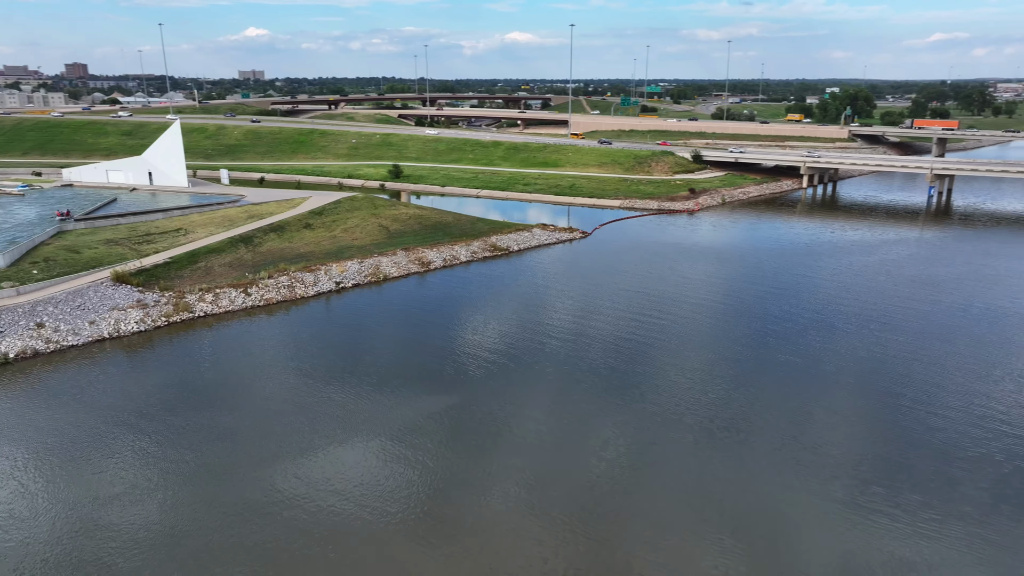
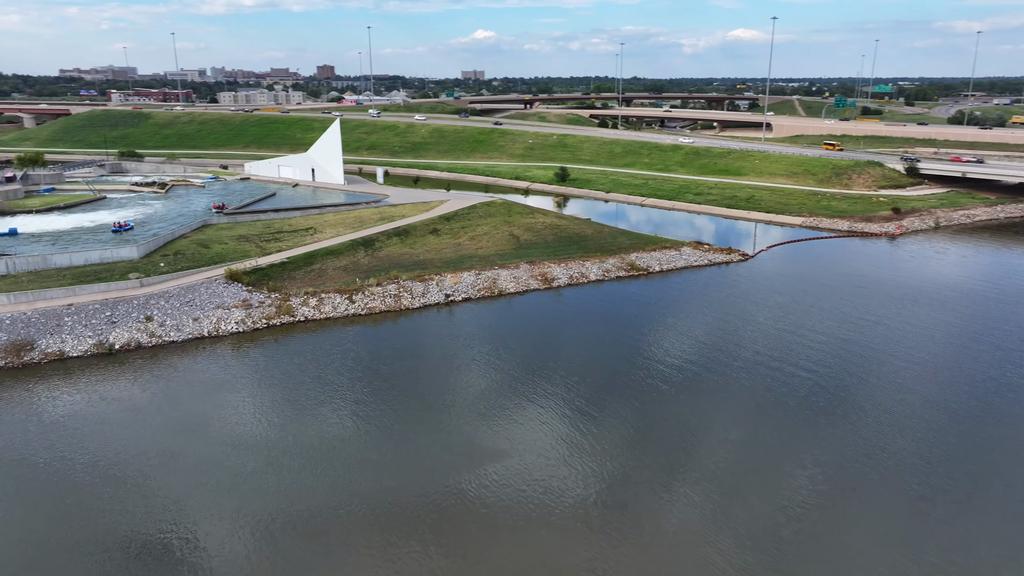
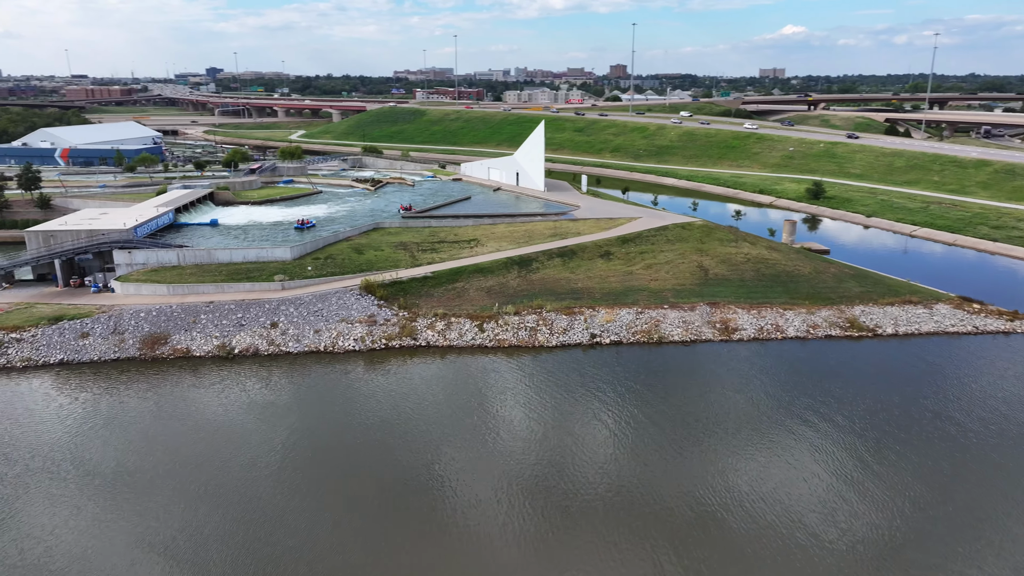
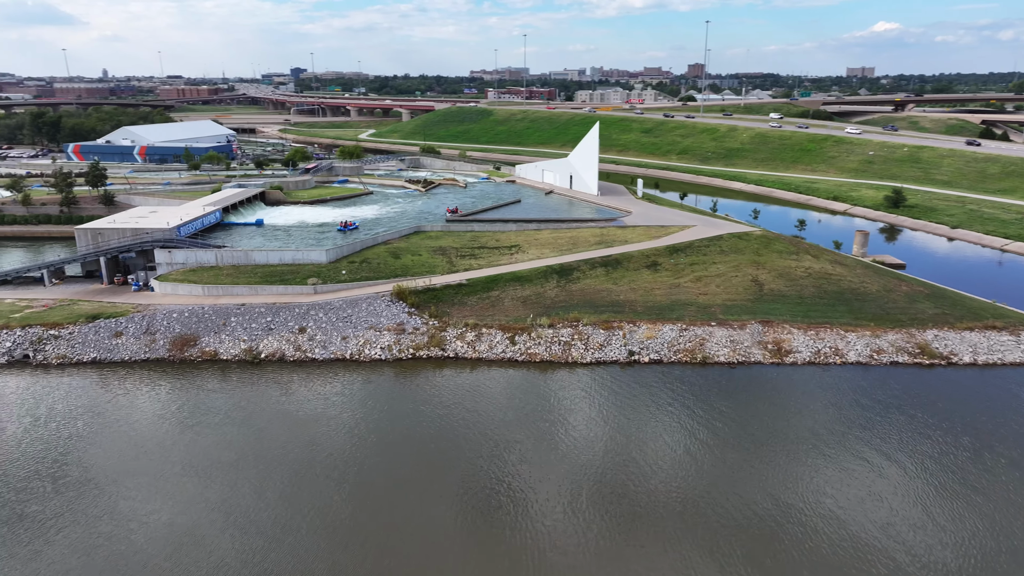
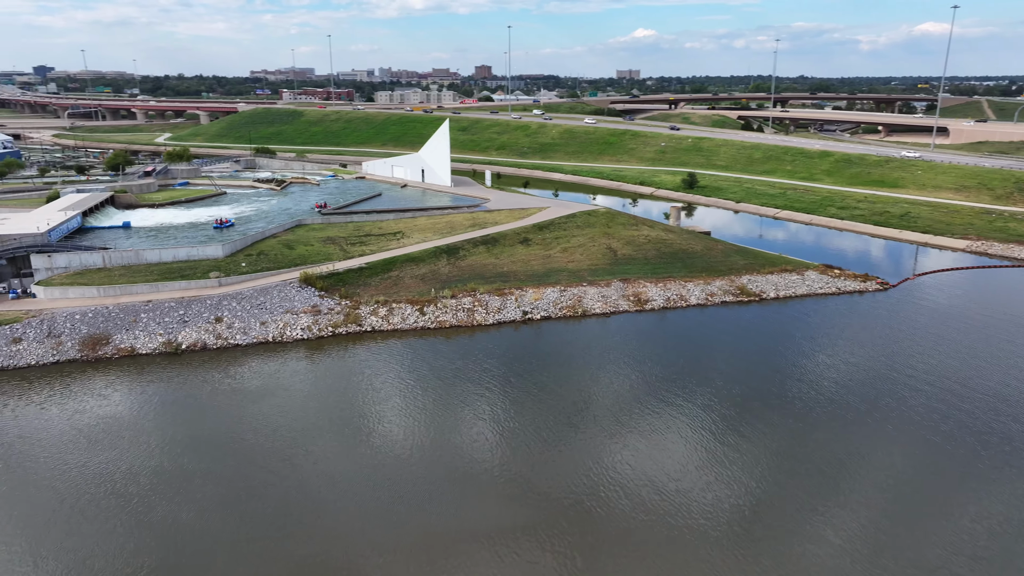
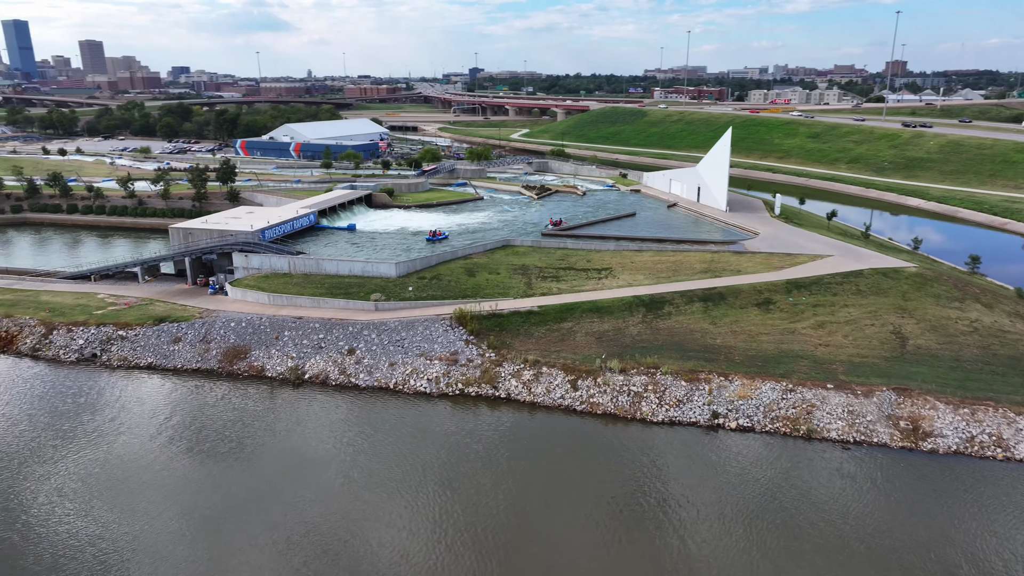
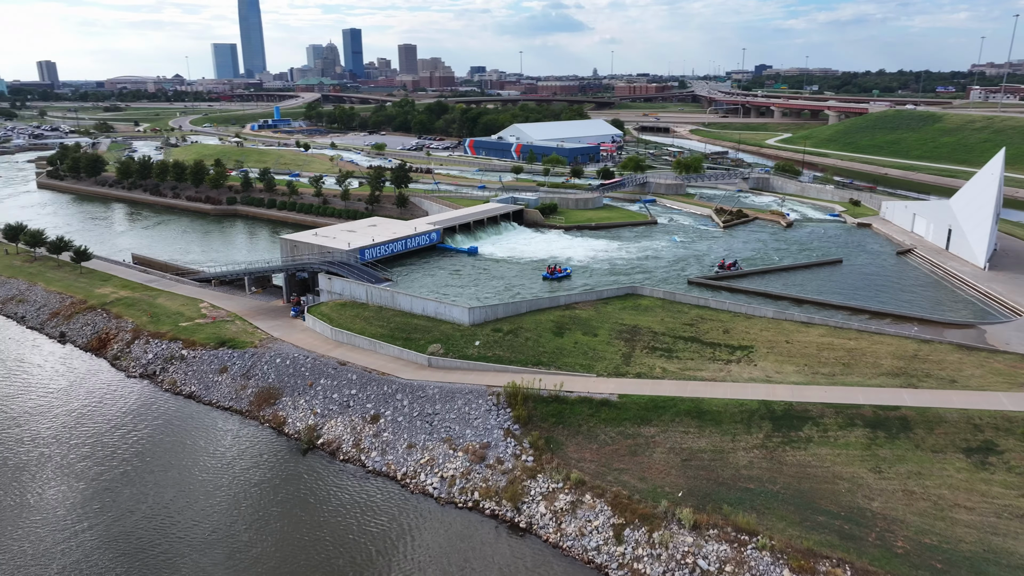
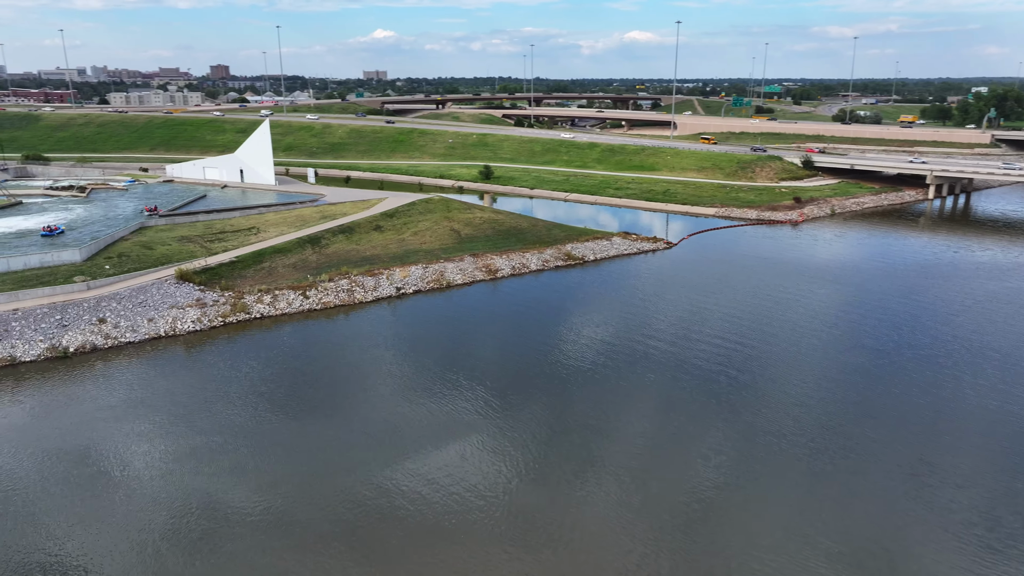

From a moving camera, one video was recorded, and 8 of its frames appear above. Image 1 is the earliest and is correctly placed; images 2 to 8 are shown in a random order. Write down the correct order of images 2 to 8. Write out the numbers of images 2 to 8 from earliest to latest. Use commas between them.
8, 2, 5, 3, 4, 6, 7
